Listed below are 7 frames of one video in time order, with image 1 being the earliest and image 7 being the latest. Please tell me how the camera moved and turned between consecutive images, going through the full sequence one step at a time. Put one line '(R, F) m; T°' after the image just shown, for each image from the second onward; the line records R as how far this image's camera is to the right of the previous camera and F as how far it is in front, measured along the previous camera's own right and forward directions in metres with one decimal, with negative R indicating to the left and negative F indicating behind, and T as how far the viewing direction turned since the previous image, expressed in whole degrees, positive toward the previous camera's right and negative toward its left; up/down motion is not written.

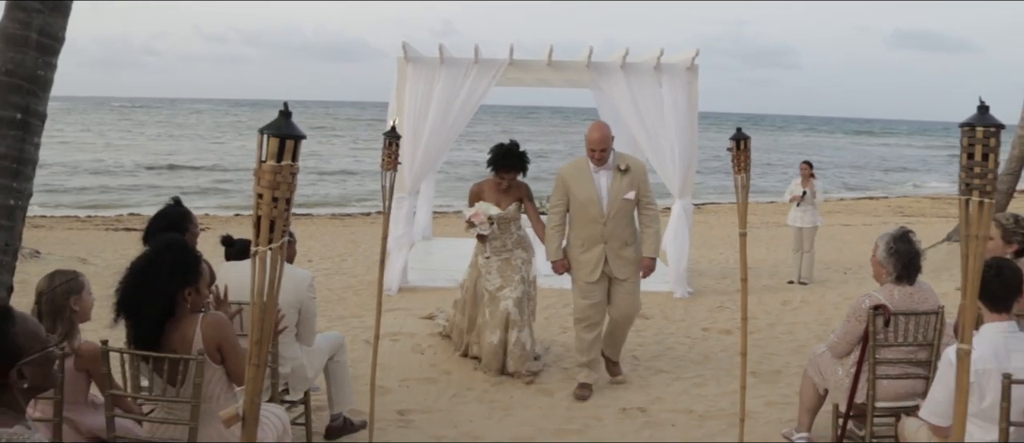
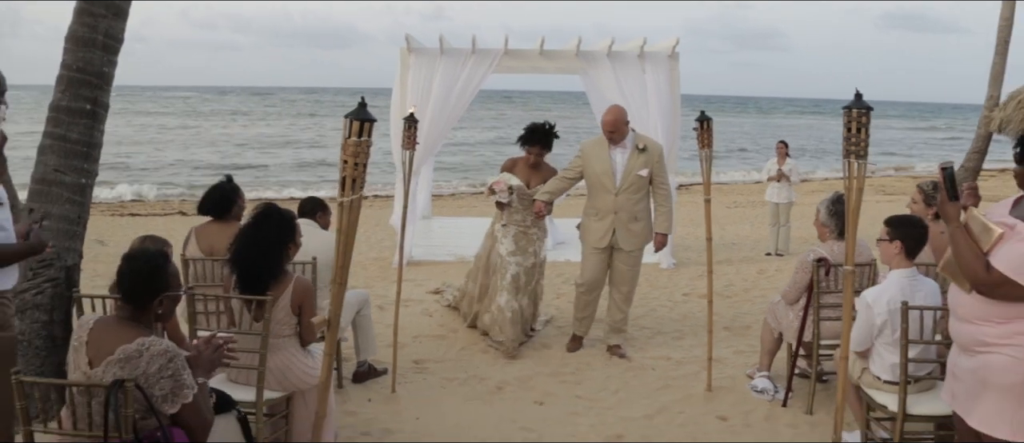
(-0.1, -0.8) m; 0°
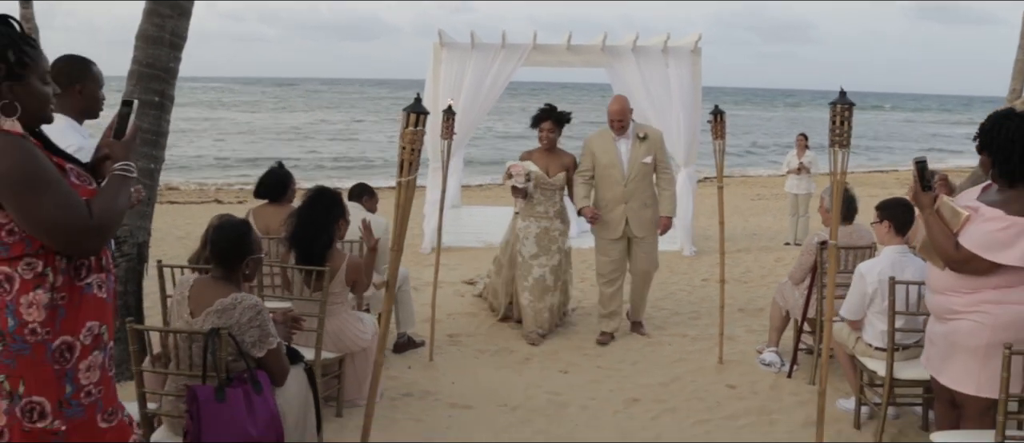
(0.0, -0.5) m; -2°
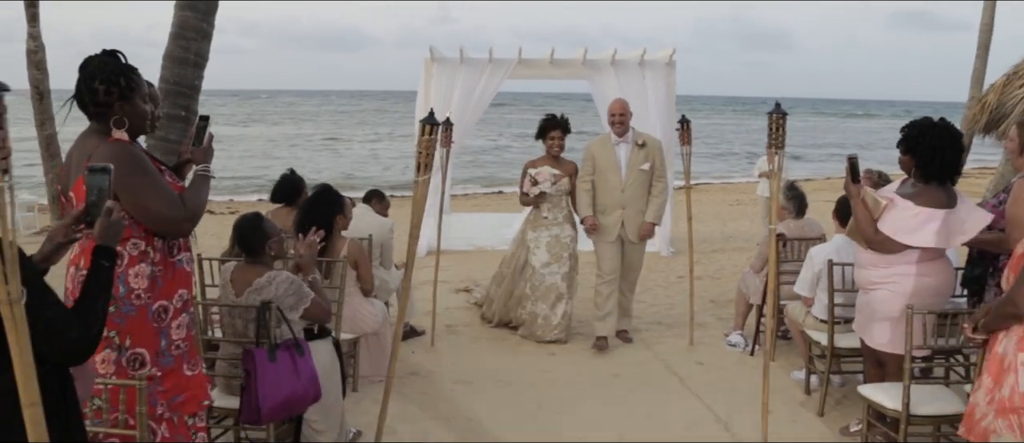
(-0.1, -0.7) m; +1°
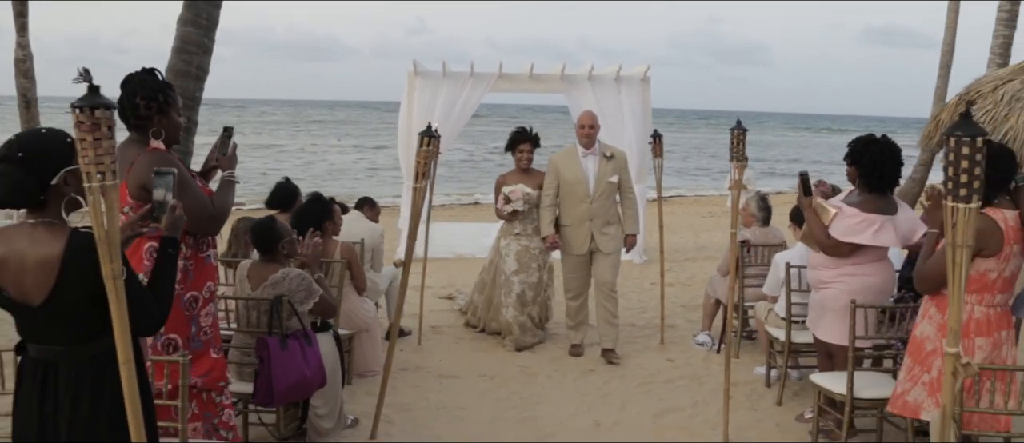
(-0.1, -0.4) m; +2°
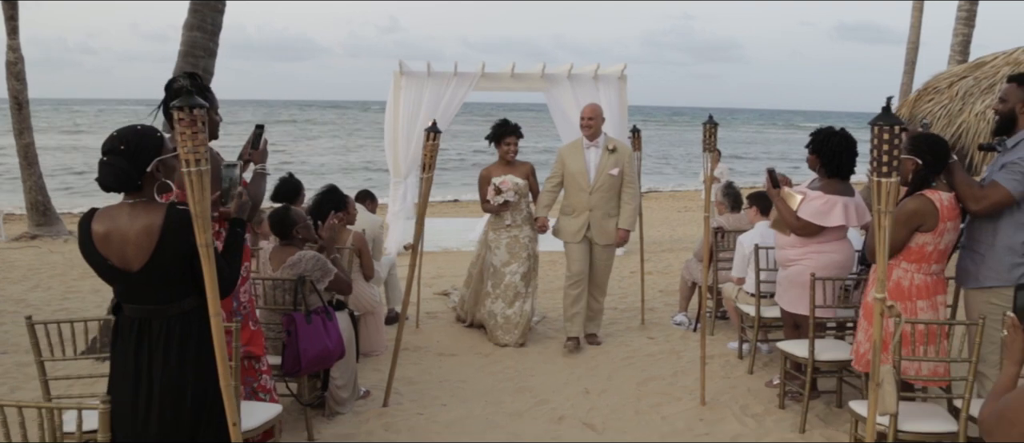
(-0.1, -0.5) m; +1°
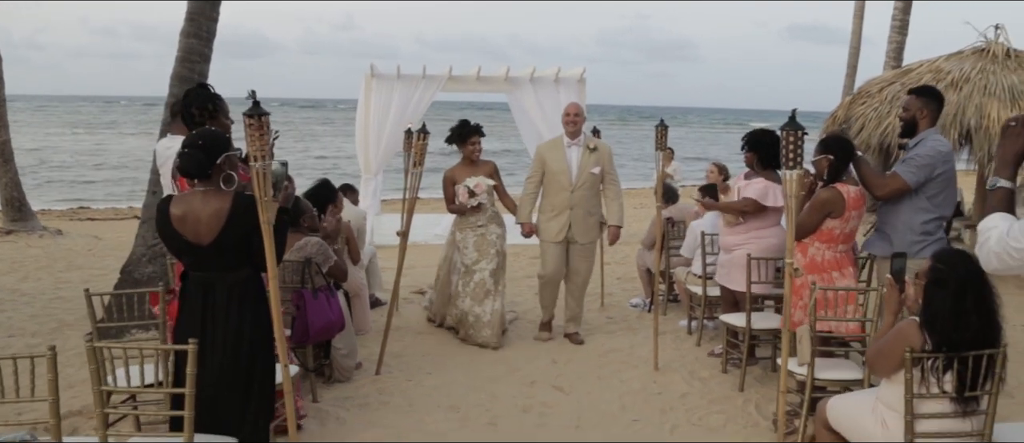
(-0.1, -0.7) m; +3°
